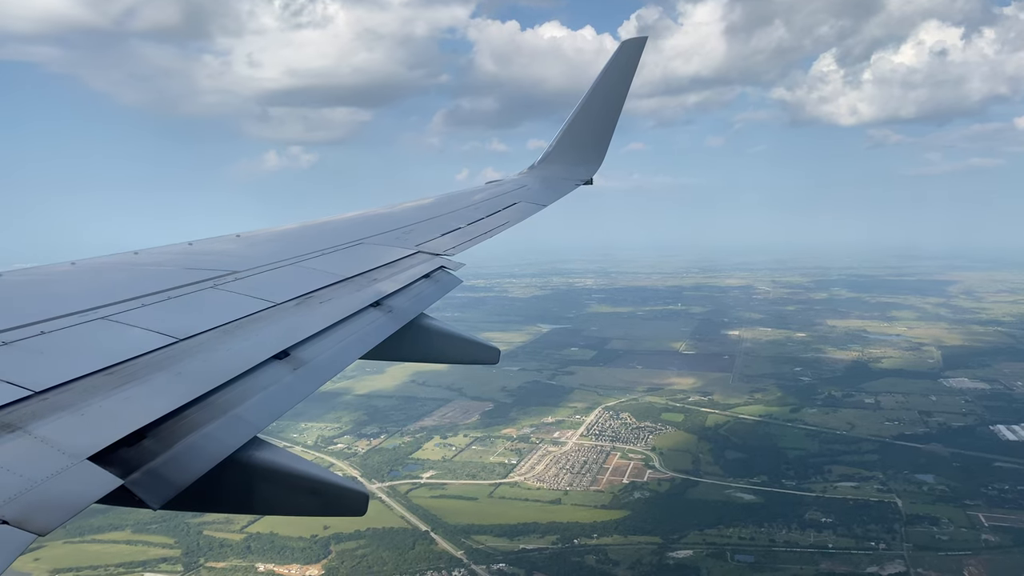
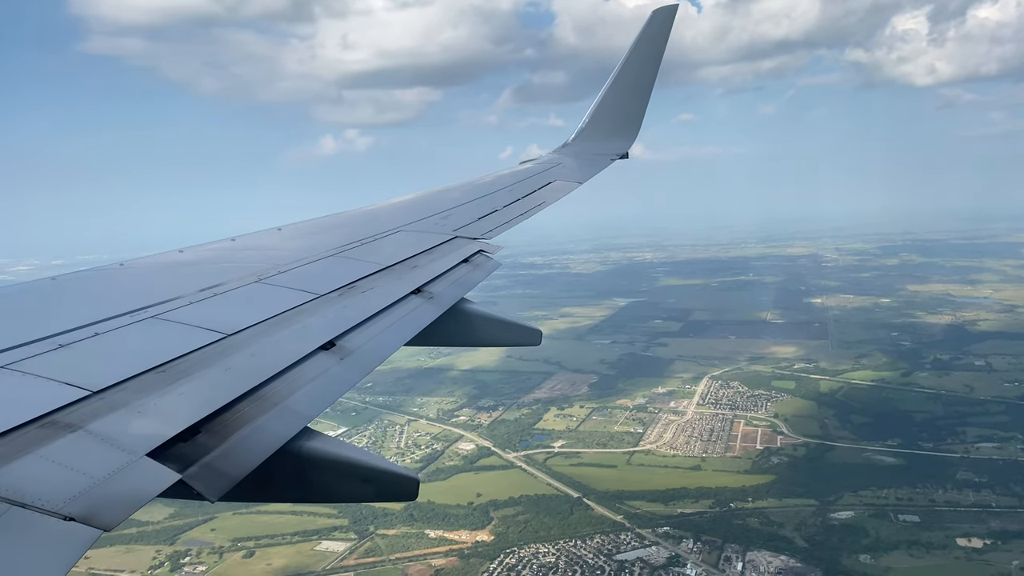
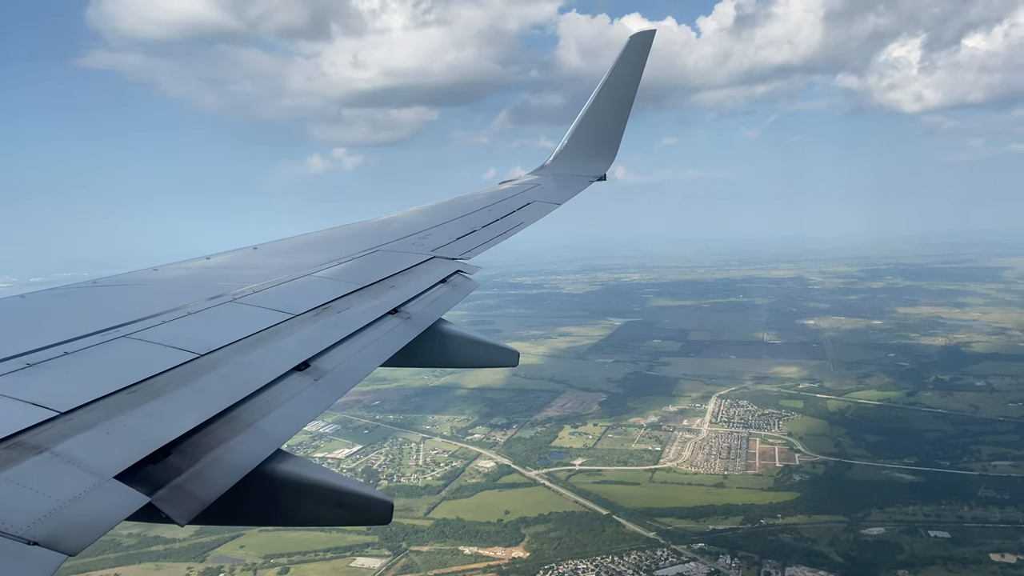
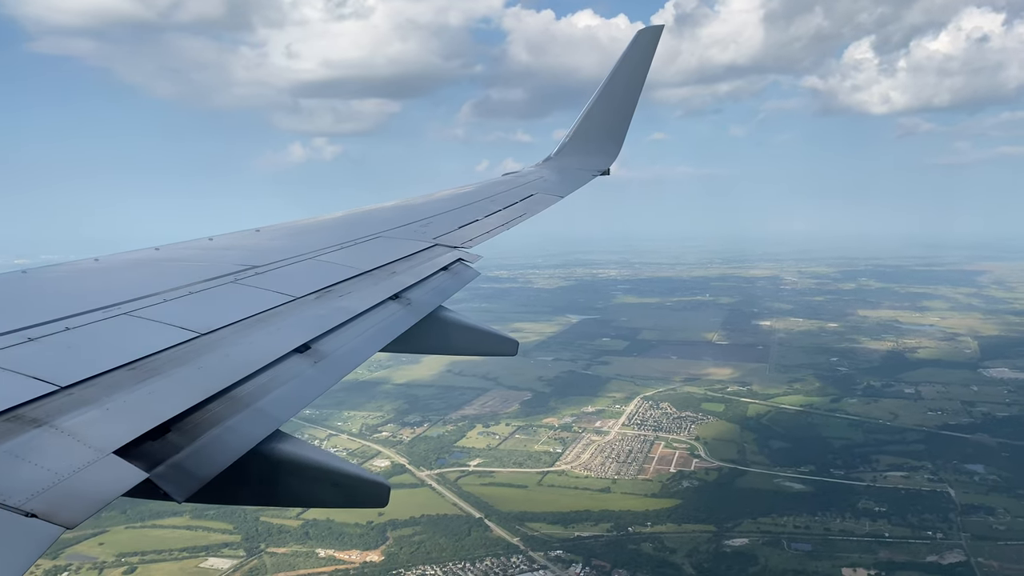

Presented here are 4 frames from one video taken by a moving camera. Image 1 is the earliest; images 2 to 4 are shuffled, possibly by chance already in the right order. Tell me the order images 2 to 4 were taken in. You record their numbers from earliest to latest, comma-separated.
4, 2, 3
